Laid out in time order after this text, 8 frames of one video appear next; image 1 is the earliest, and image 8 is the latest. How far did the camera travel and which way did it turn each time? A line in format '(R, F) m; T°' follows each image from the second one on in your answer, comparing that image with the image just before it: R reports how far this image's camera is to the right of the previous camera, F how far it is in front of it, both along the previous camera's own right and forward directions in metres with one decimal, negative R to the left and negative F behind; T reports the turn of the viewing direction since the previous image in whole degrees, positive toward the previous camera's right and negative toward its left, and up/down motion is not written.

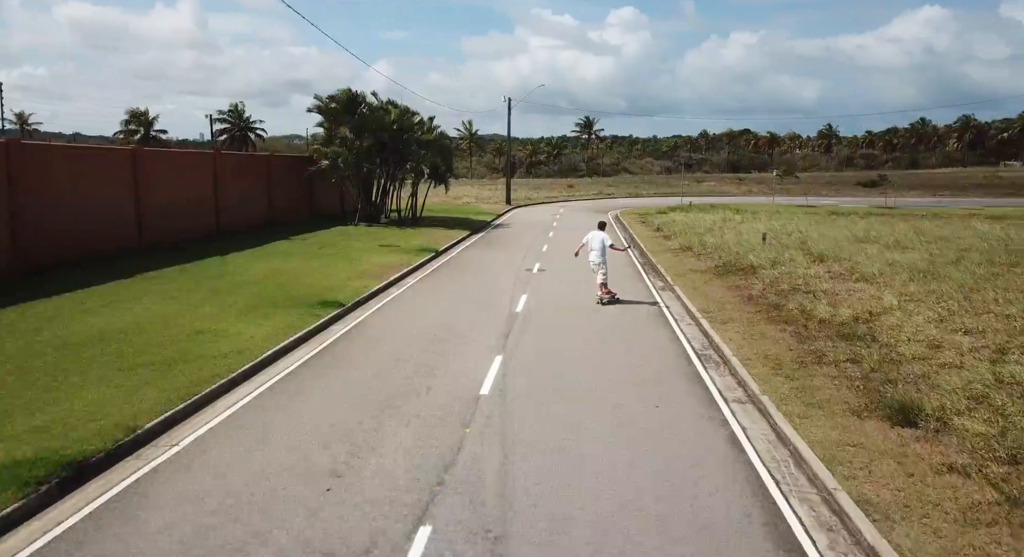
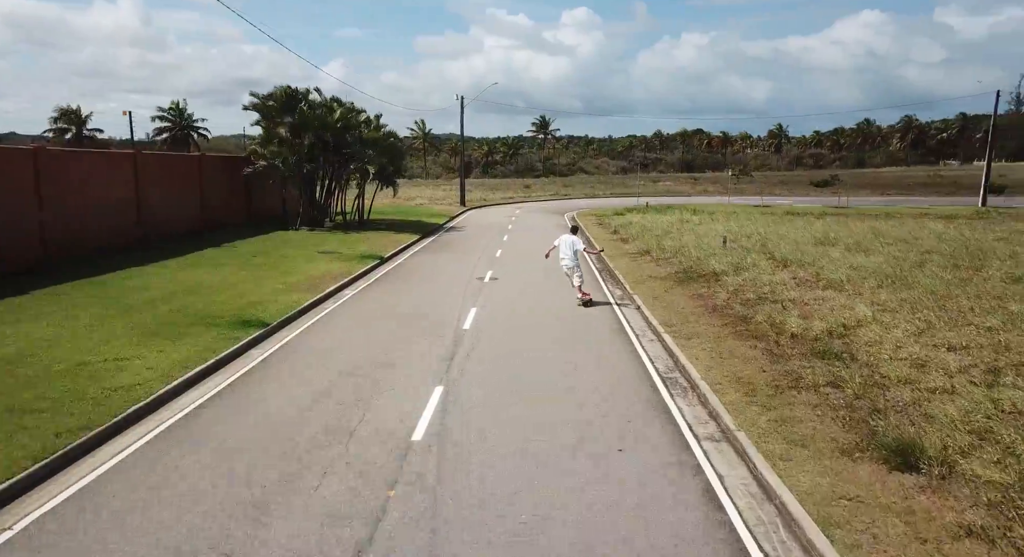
(+0.2, +1.3) m; +4°
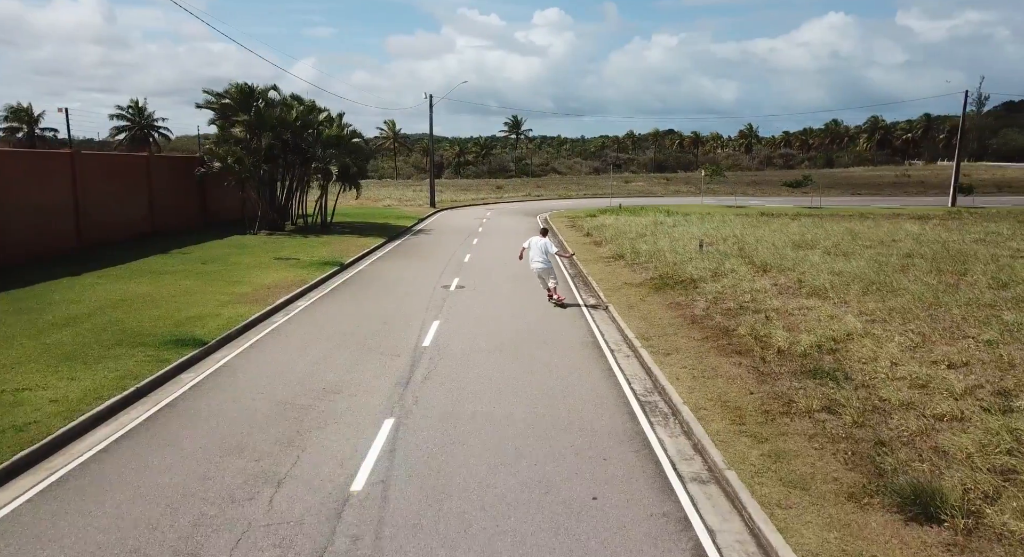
(+0.2, +1.1) m; +2°
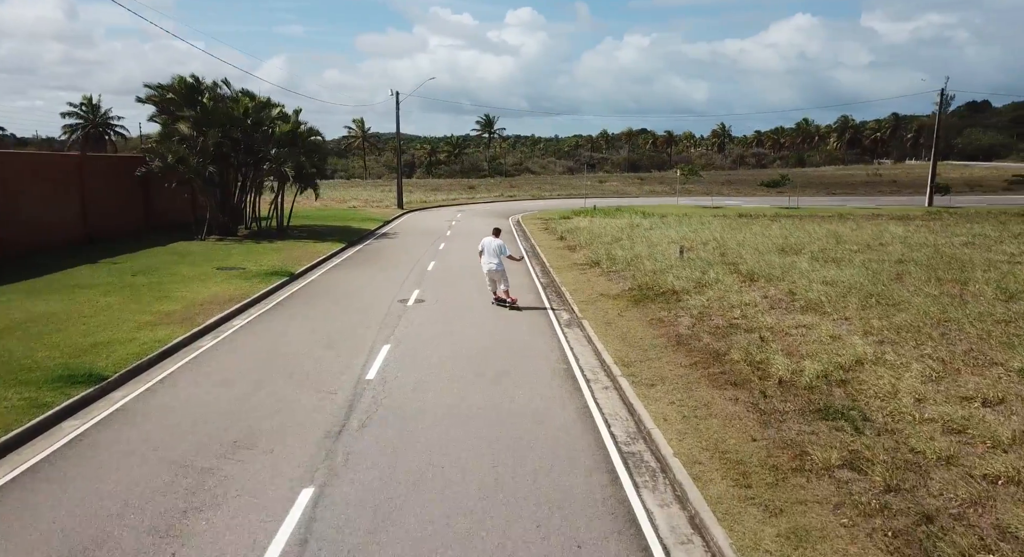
(+0.2, +1.6) m; +2°
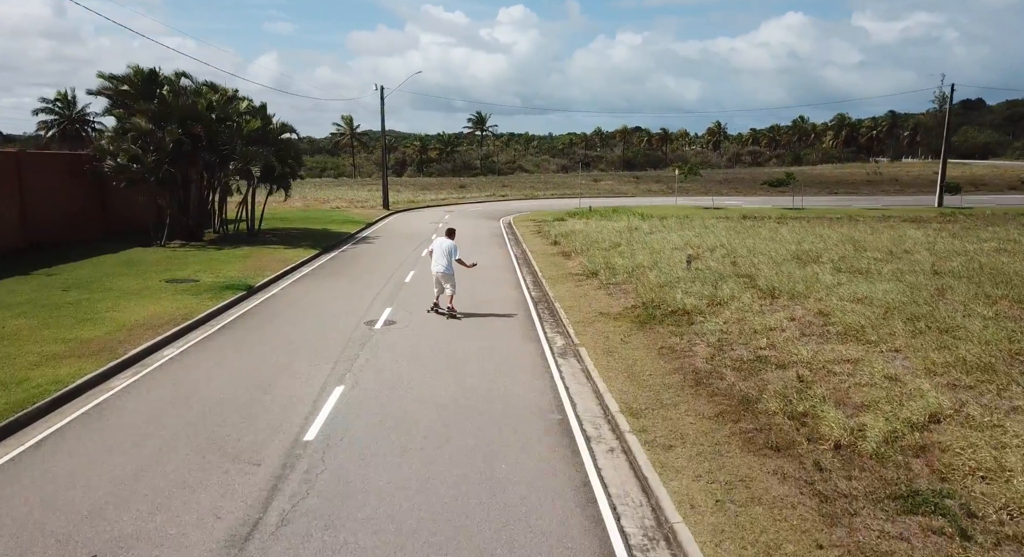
(+0.2, +2.1) m; +1°
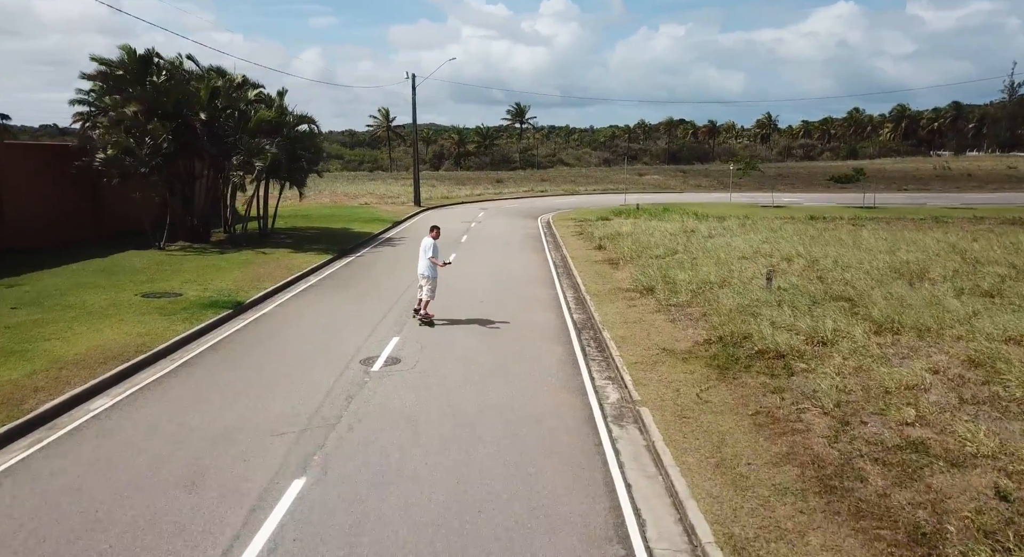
(0.0, +3.1) m; -3°
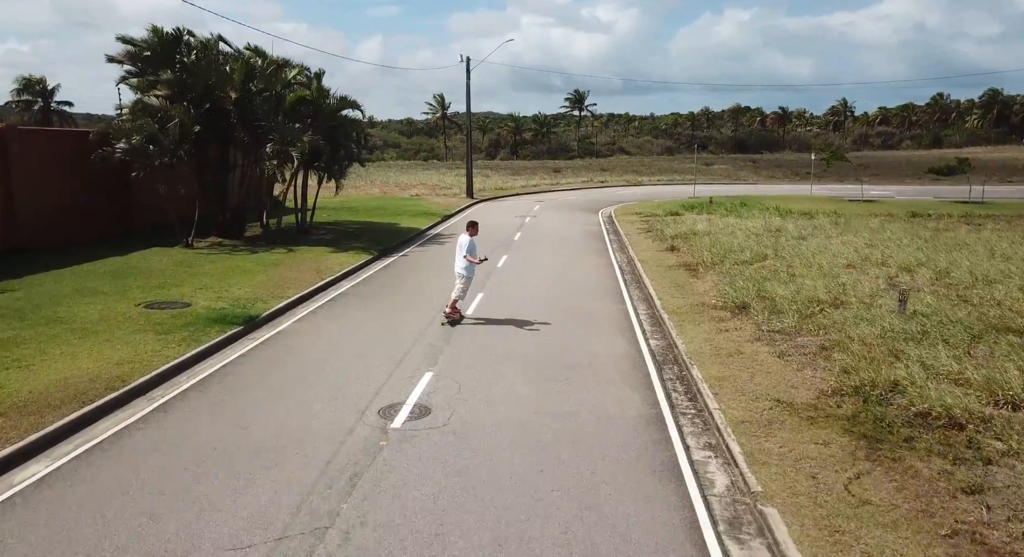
(-0.1, +2.6) m; -5°
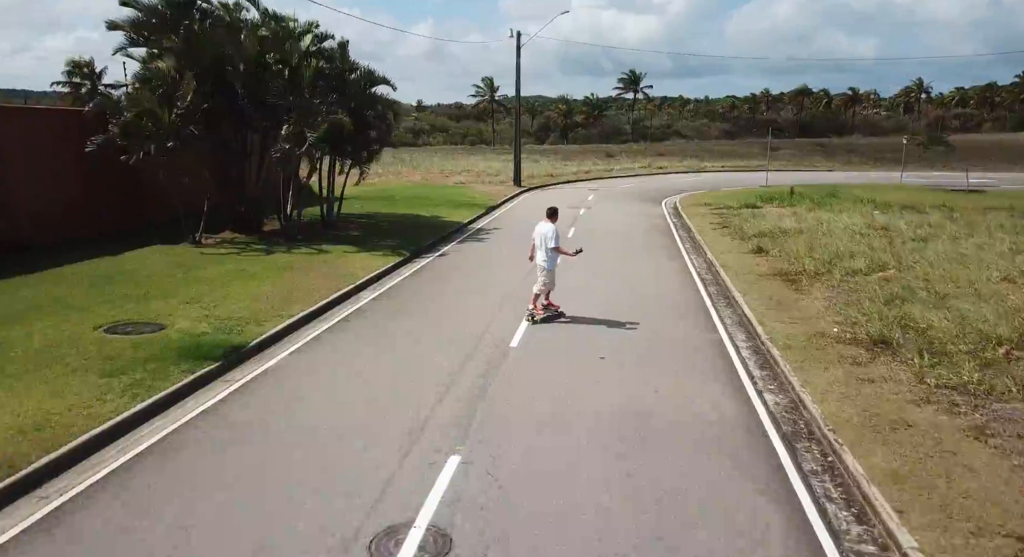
(-0.2, +3.2) m; -4°
